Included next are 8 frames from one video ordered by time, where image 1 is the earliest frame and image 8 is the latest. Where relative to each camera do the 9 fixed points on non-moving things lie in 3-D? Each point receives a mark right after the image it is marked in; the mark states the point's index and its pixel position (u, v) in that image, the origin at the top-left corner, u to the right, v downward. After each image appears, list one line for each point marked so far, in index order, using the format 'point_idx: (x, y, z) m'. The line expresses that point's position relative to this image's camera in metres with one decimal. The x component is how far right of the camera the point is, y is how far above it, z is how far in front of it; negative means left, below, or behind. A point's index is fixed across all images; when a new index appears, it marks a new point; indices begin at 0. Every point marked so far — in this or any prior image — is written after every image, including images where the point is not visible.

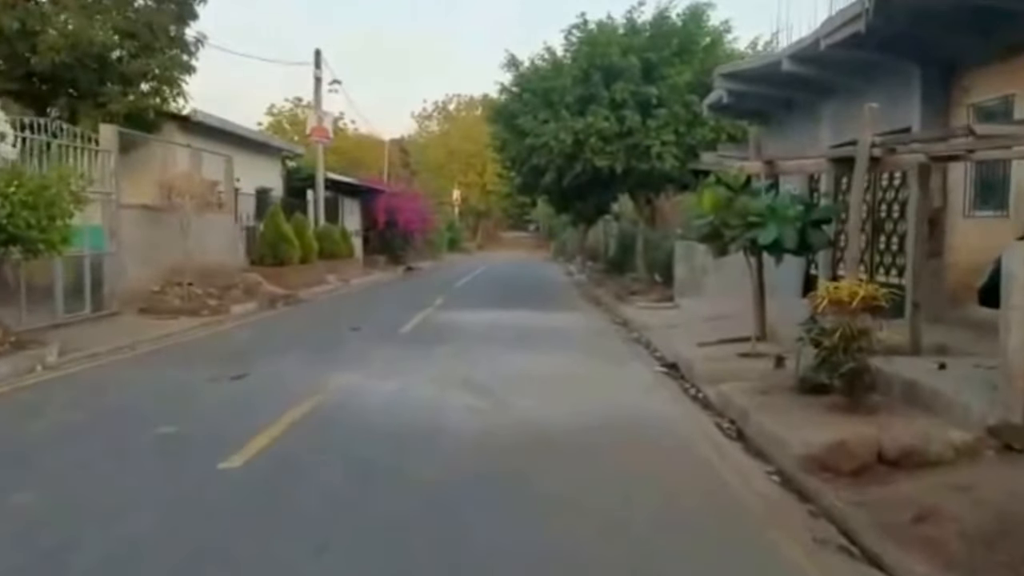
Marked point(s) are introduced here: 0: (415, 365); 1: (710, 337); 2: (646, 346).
0: (-1.1, -0.9, +13.4) m
1: (+2.7, -0.7, +16.2) m
2: (+1.9, -0.9, +16.9) m
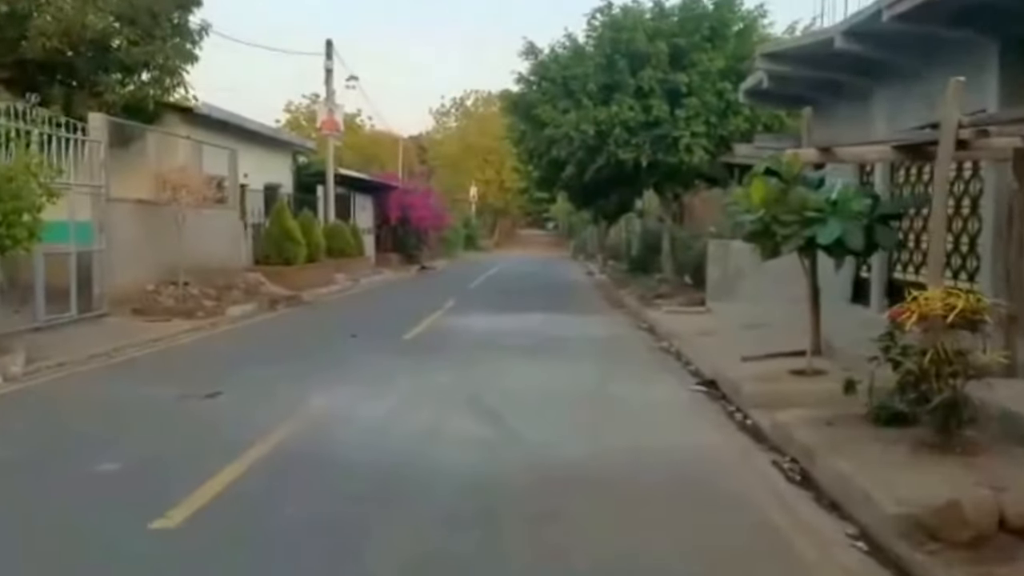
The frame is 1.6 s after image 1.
0: (-1.0, -1.0, +11.7) m
1: (+2.9, -0.8, +14.5) m
2: (+2.1, -0.9, +15.2) m
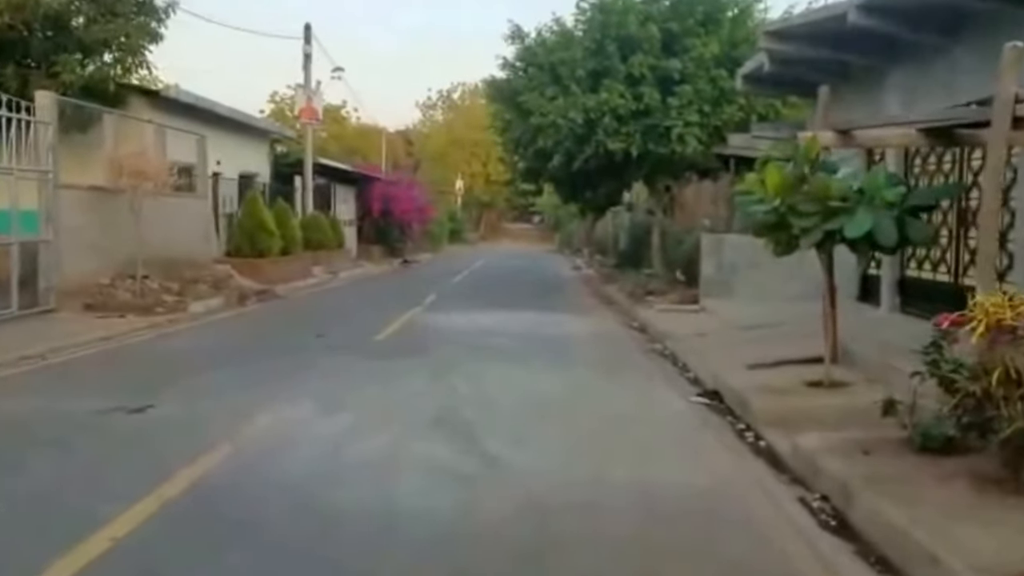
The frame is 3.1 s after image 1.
0: (-1.1, -1.0, +10.4) m
1: (+2.7, -0.7, +13.1) m
2: (+1.9, -0.9, +13.8) m
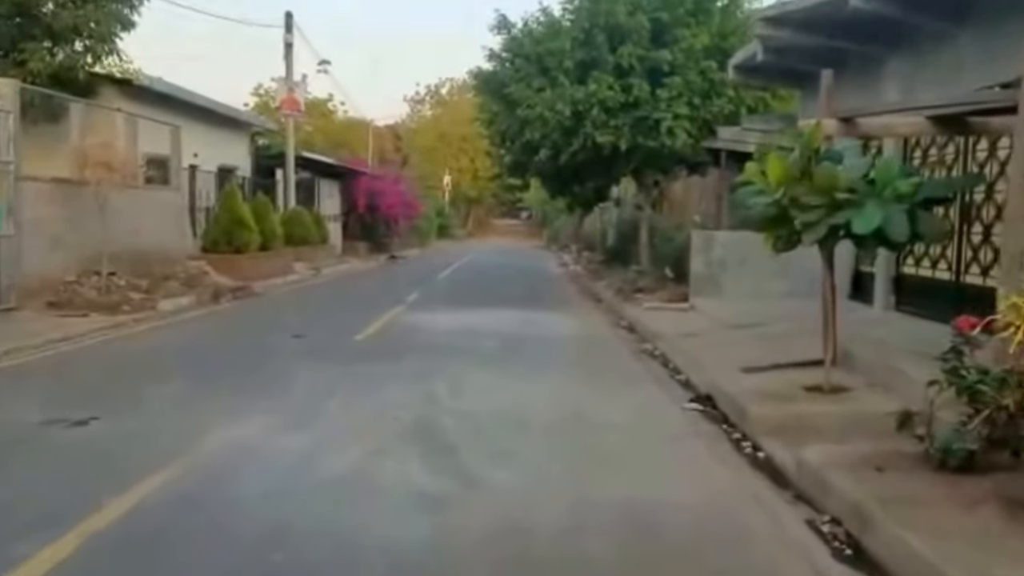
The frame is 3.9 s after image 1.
0: (-1.3, -0.9, +9.6) m
1: (+2.5, -0.7, +12.4) m
2: (+1.7, -0.9, +13.1) m
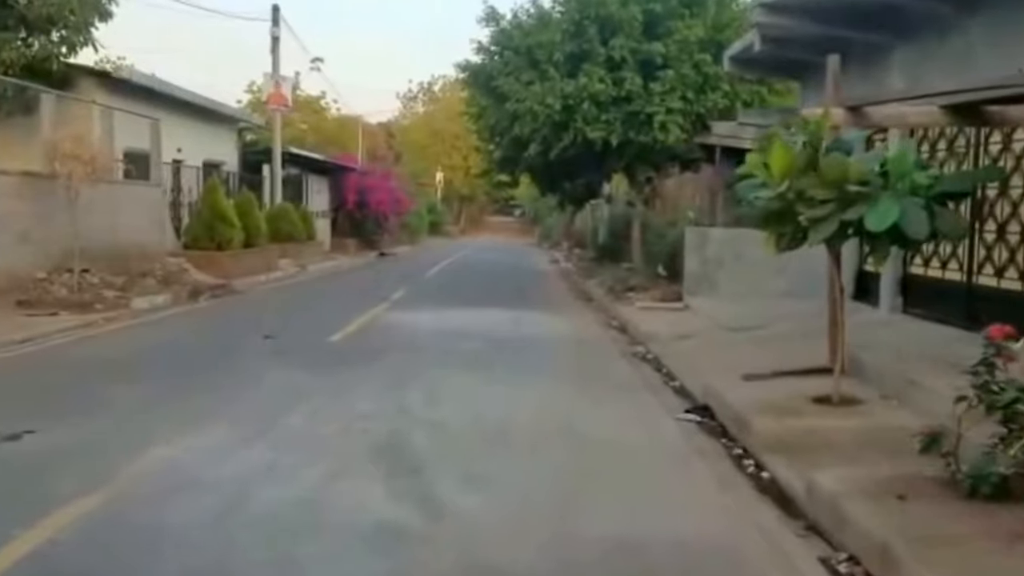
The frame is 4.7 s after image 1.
0: (-1.4, -1.0, +8.9) m
1: (+2.4, -0.7, +11.7) m
2: (+1.6, -0.9, +12.4) m
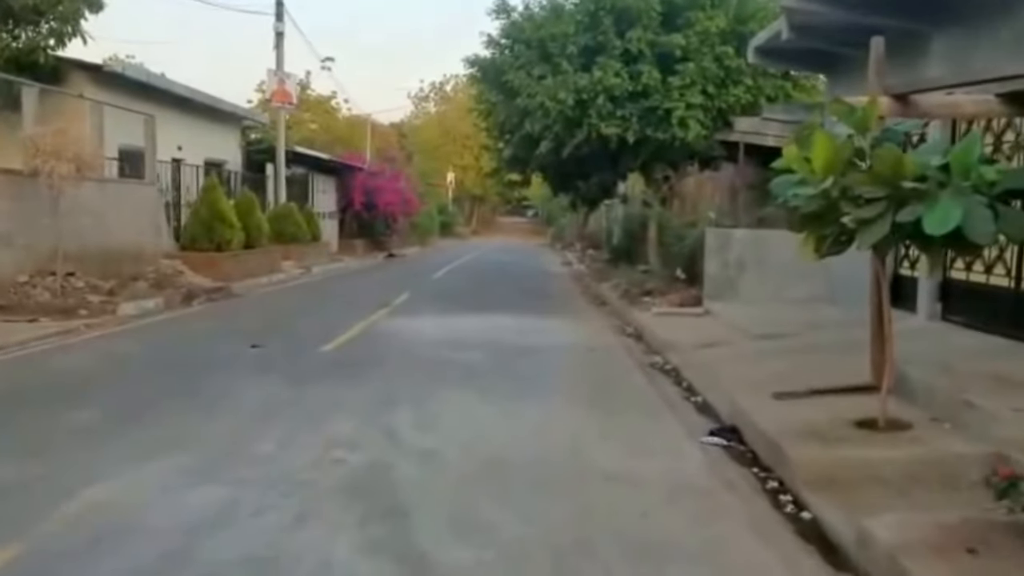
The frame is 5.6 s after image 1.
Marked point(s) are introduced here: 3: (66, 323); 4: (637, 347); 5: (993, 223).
0: (-1.4, -1.0, +7.8) m
1: (+2.4, -0.8, +10.6) m
2: (+1.6, -1.0, +11.3) m
3: (-6.0, -0.5, +15.9) m
4: (+1.5, -0.7, +14.5) m
5: (+2.7, +0.4, +6.7) m
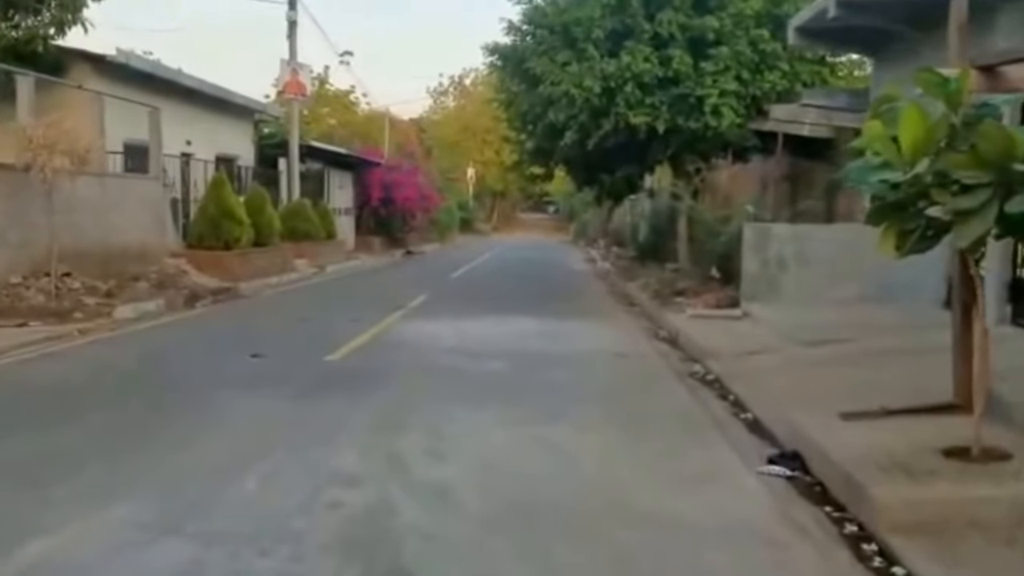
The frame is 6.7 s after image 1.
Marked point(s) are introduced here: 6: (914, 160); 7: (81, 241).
0: (-1.3, -1.1, +6.7) m
1: (+2.6, -0.8, +9.4) m
2: (+1.8, -1.0, +10.1) m
3: (-5.7, -0.5, +14.8) m
4: (+1.8, -0.7, +13.3) m
5: (+2.8, +0.3, +5.5) m
6: (+2.1, +0.7, +6.1) m
7: (-6.8, +0.7, +18.8) m
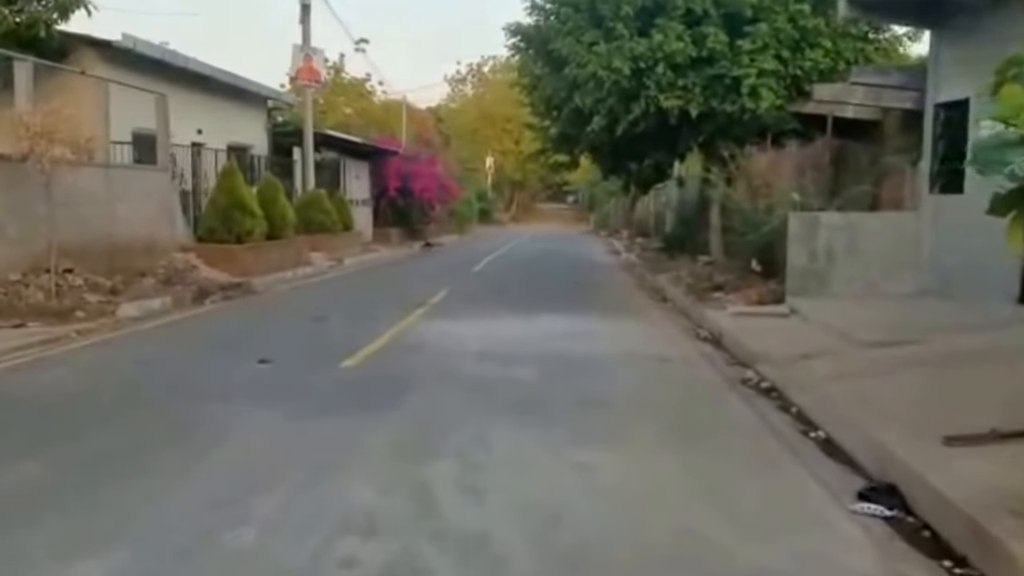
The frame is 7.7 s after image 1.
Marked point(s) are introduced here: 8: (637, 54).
0: (-1.0, -1.1, +5.7) m
1: (+2.9, -0.8, +8.3) m
2: (+2.1, -0.9, +9.0) m
3: (-5.4, -0.5, +13.9) m
4: (+2.1, -0.7, +12.3) m
5: (+3.0, +0.3, +4.4) m
6: (+2.3, +0.6, +5.0) m
7: (-6.4, +0.8, +17.8) m
8: (+2.1, +3.9, +20.1) m
